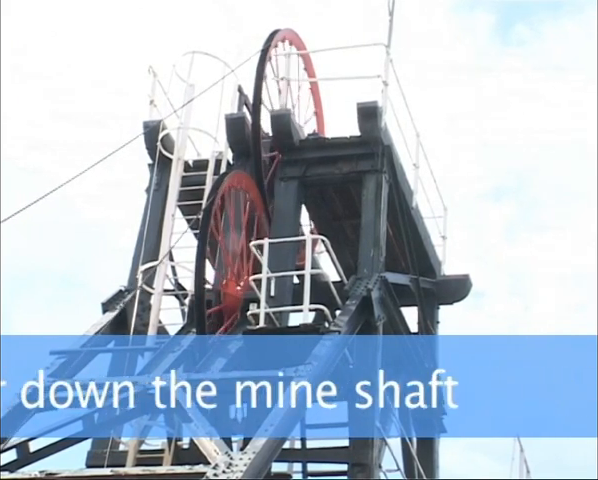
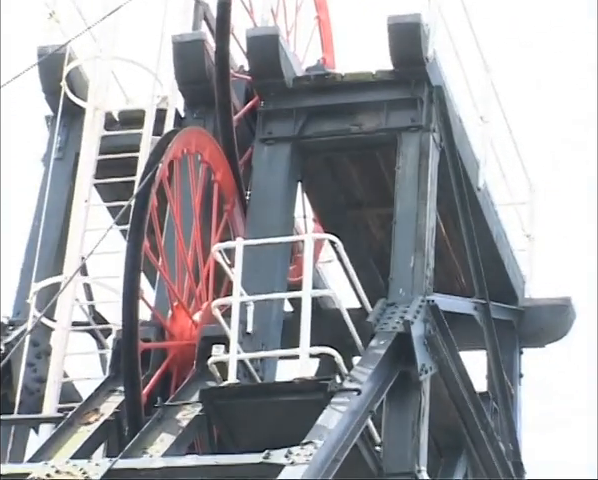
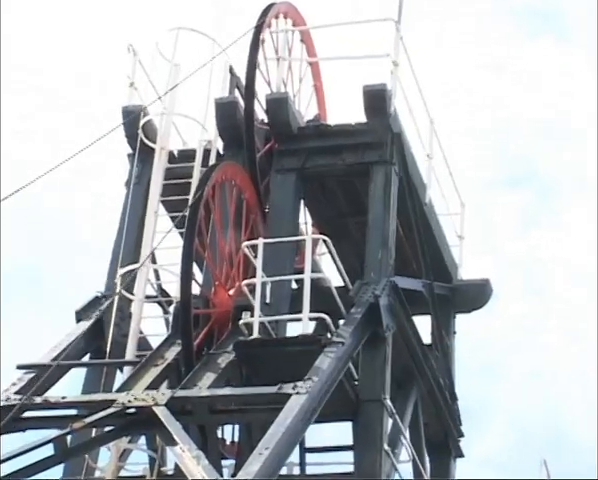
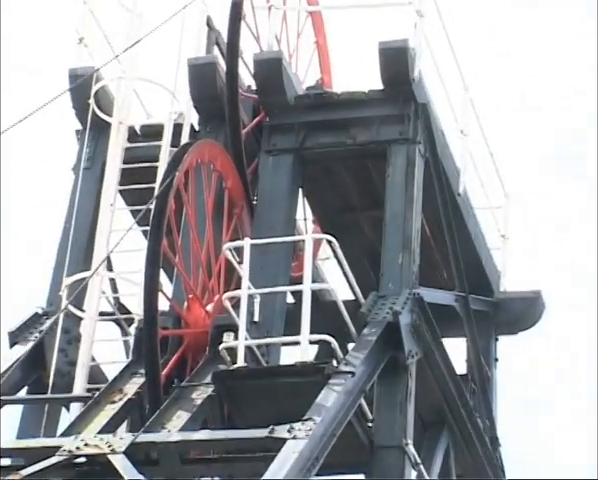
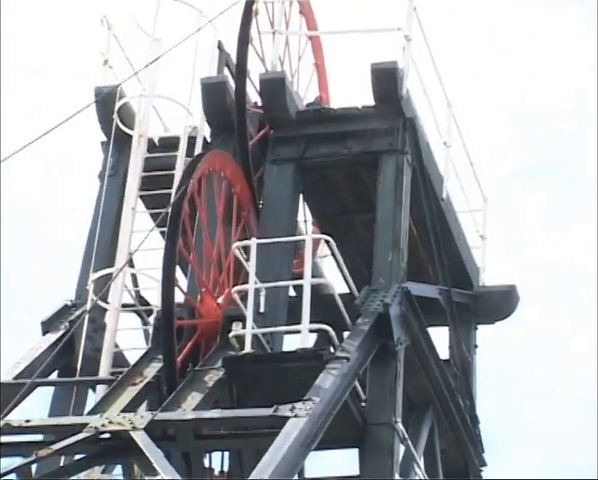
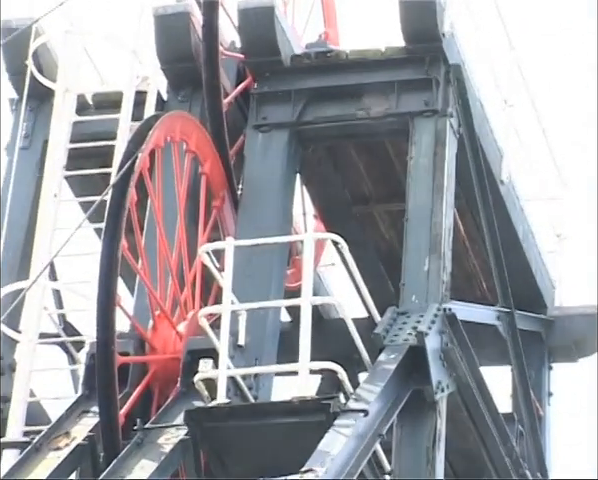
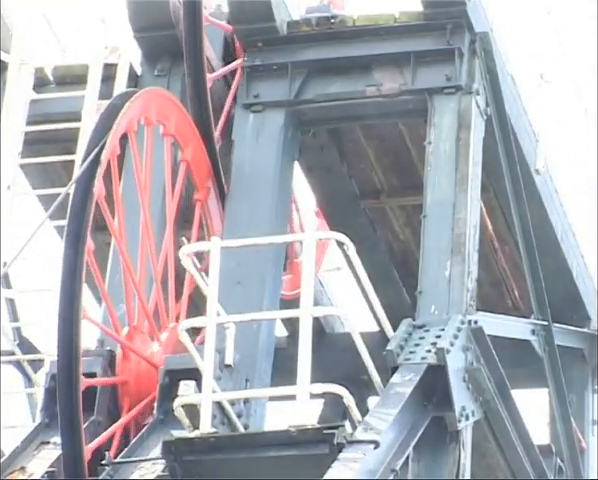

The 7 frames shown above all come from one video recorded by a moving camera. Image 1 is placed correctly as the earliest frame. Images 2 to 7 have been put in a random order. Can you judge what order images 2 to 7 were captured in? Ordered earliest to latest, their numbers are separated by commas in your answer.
3, 5, 4, 2, 6, 7
